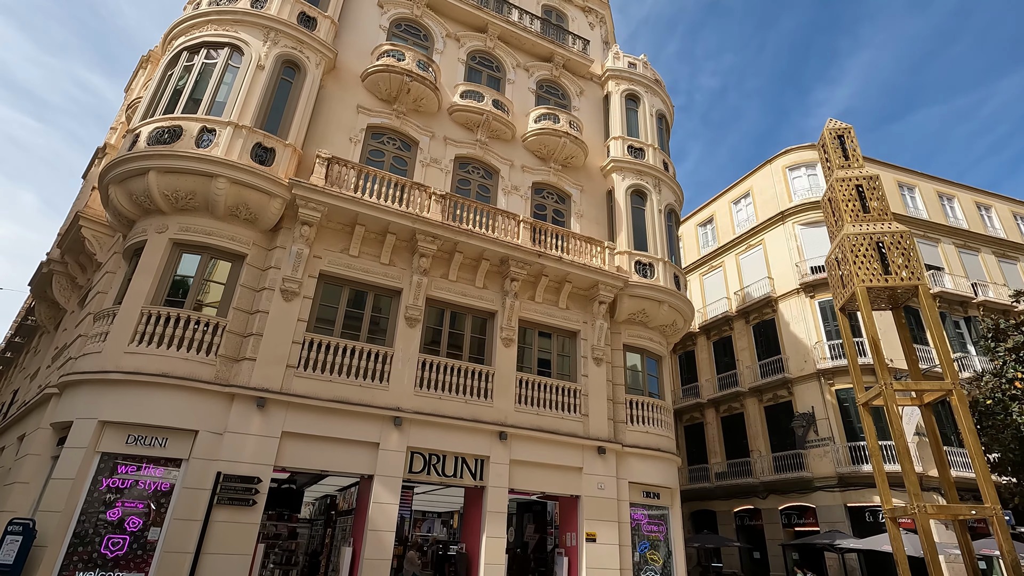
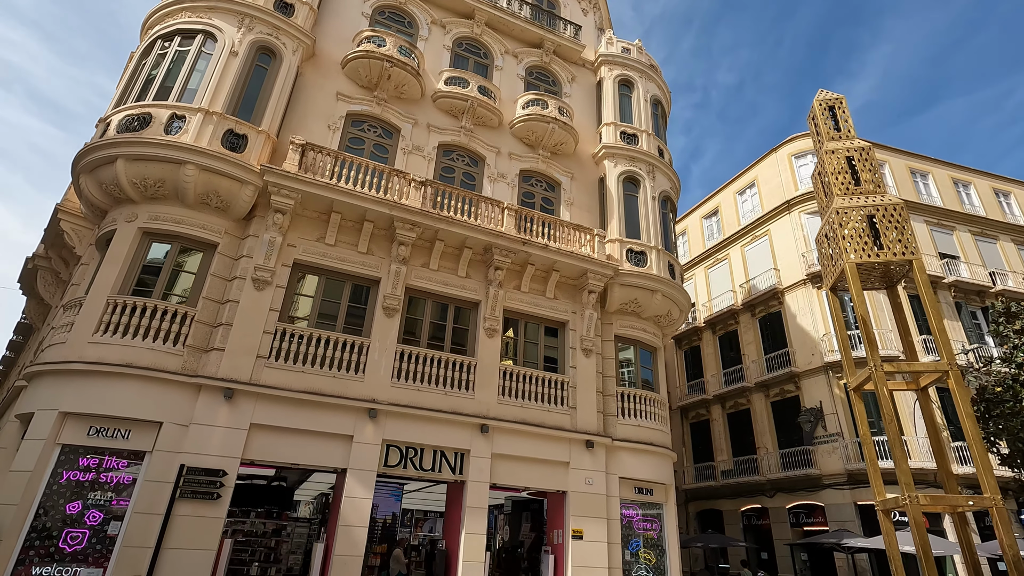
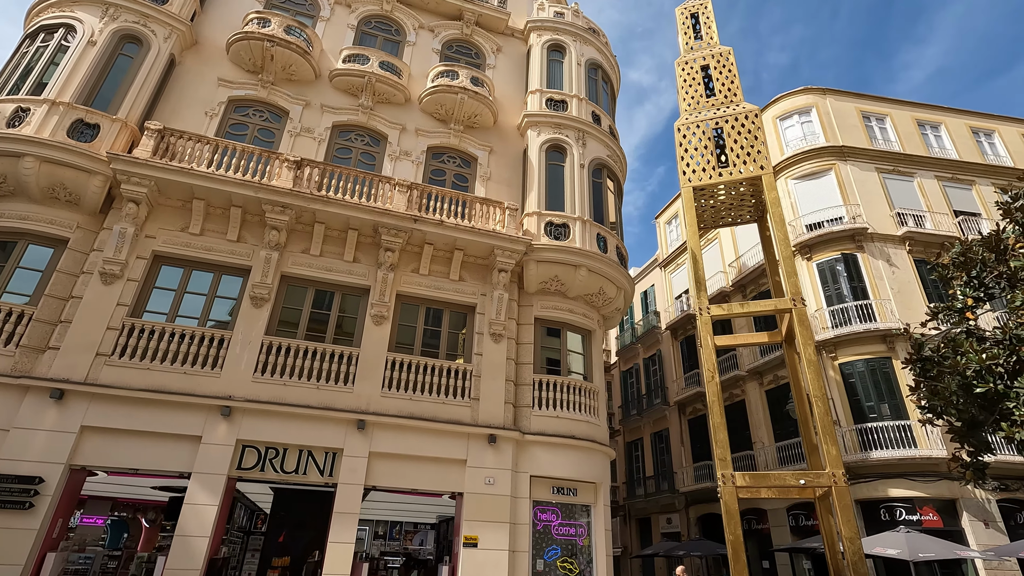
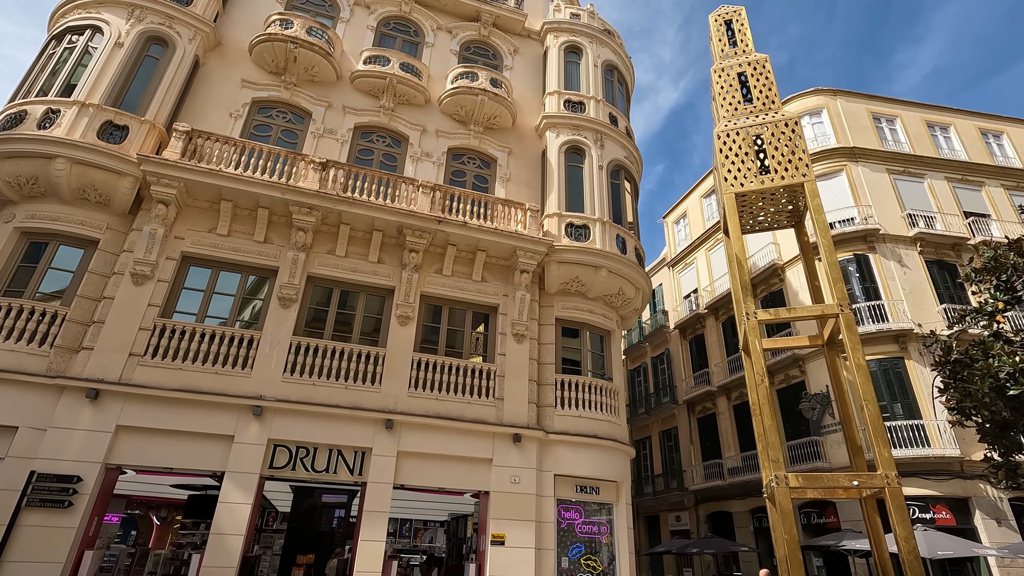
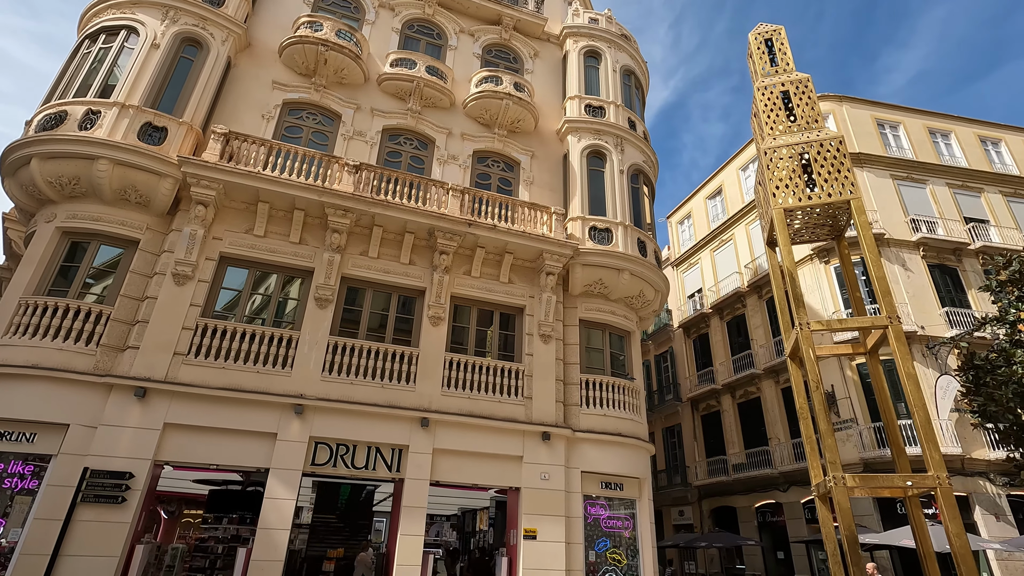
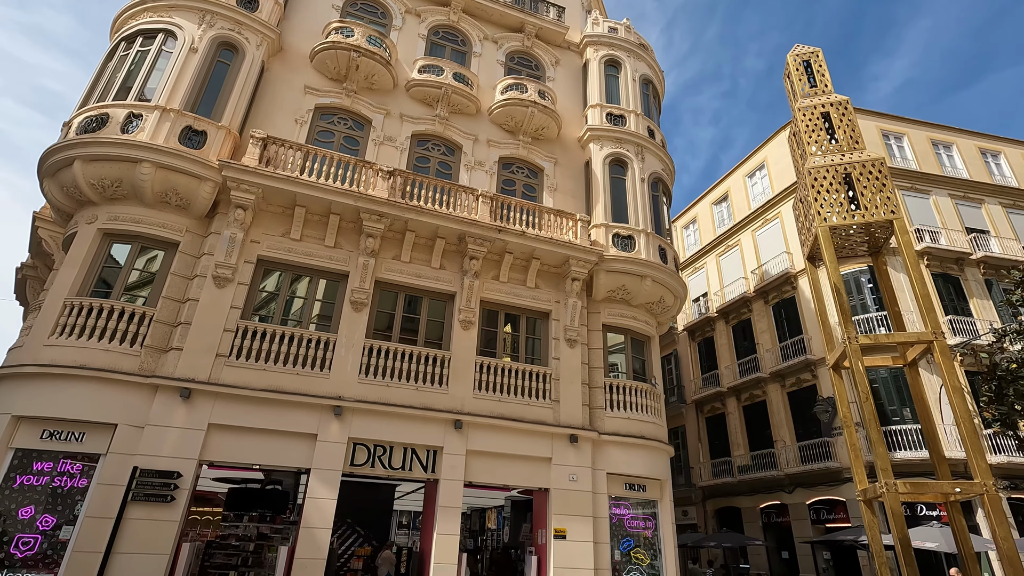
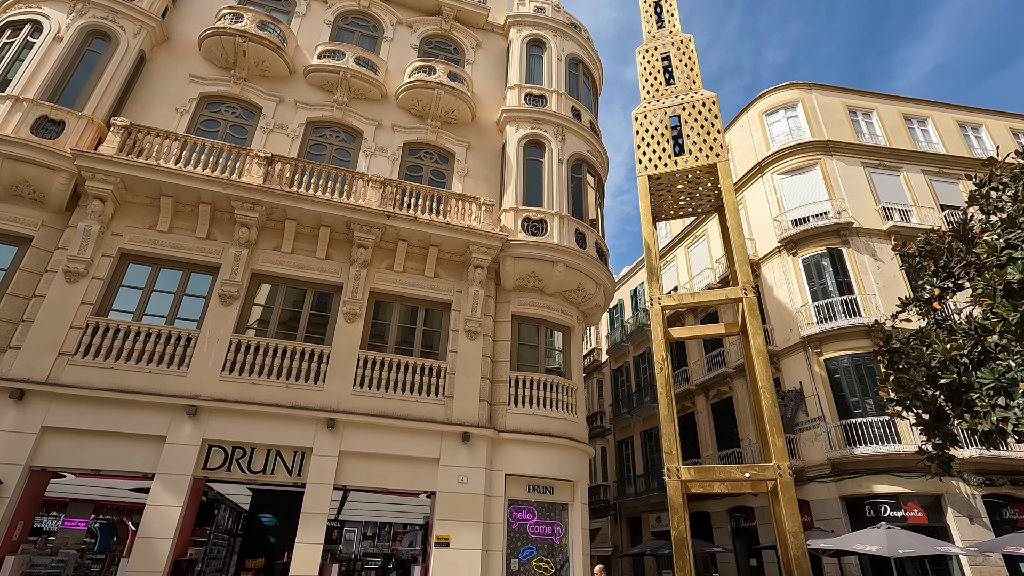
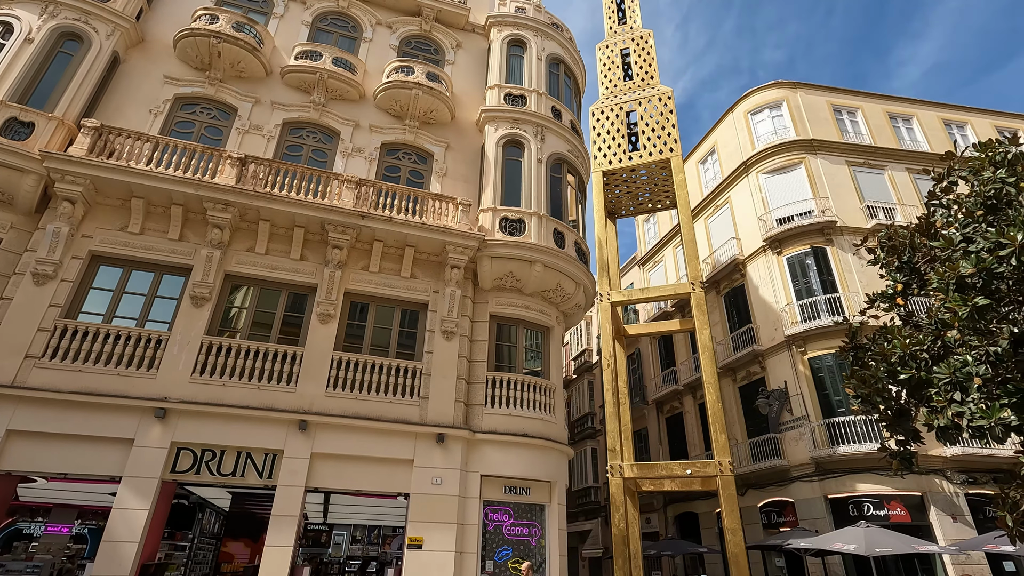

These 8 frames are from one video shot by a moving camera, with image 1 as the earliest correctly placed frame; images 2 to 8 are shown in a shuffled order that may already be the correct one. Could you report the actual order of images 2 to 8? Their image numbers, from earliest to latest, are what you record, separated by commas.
2, 6, 5, 4, 3, 7, 8
